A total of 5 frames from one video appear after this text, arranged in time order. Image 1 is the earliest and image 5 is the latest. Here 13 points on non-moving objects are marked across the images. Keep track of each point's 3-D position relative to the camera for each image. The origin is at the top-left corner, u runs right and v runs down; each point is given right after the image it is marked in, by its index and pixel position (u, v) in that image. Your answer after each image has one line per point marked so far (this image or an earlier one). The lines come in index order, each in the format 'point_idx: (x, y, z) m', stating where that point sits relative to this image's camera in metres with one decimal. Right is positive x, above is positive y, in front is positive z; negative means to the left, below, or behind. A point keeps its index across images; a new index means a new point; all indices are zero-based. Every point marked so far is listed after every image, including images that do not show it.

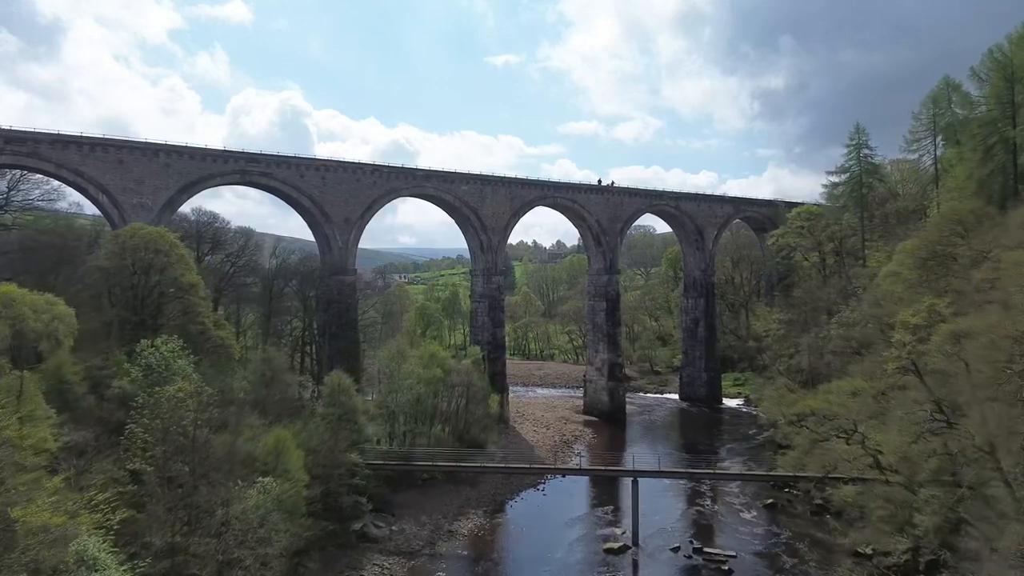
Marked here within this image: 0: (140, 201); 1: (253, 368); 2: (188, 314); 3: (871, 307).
0: (-7.3, +1.7, +18.5) m
1: (-4.2, -1.3, +15.2) m
2: (-4.9, -0.4, +14.5) m
3: (+6.6, -0.3, +17.2) m
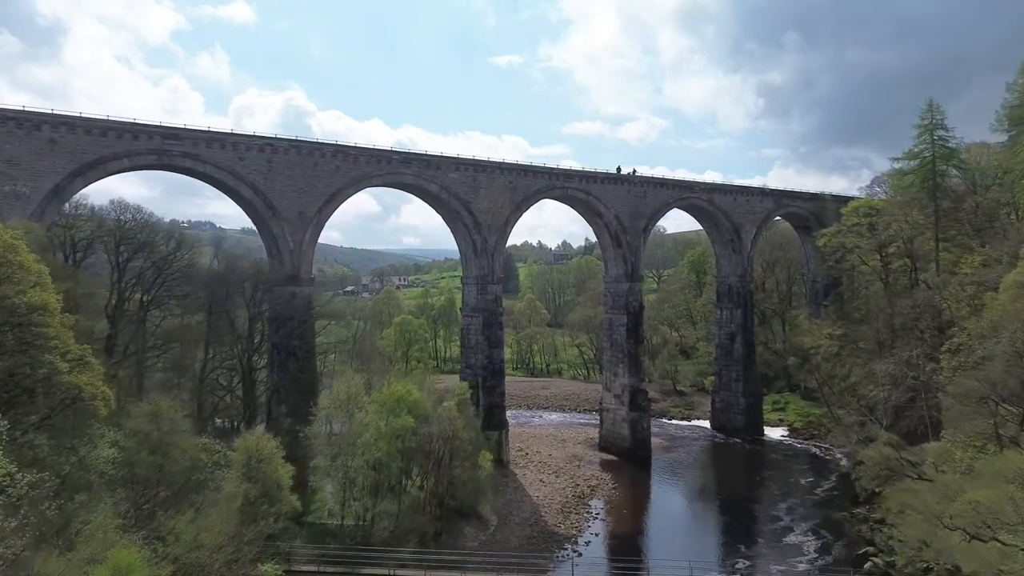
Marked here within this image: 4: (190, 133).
0: (-7.3, +1.5, +13.8) m
1: (-4.2, -1.5, +10.5) m
2: (-5.0, -0.6, +9.8) m
3: (+6.5, -0.5, +12.5) m
4: (-5.3, +2.5, +15.5) m
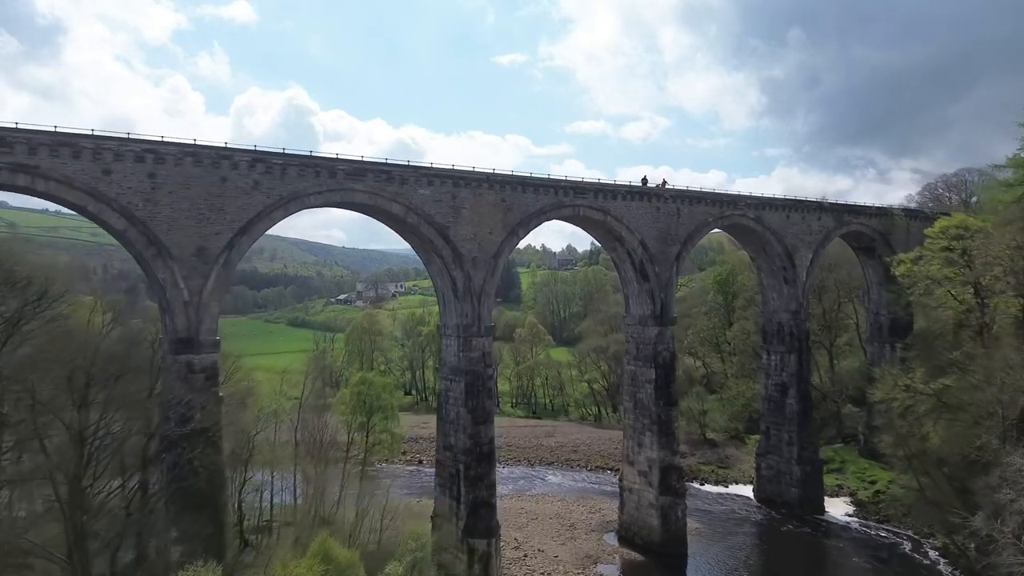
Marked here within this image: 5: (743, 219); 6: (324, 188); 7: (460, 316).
0: (-7.5, +0.6, +8.8) m
1: (-4.3, -2.4, +5.4) m
2: (-5.1, -1.5, +4.7) m
3: (+6.4, -1.4, +7.4) m
4: (-5.4, +1.7, +10.5) m
5: (+4.6, +1.4, +18.9) m
6: (-2.6, +1.4, +13.0) m
7: (-0.8, -0.4, +14.6) m
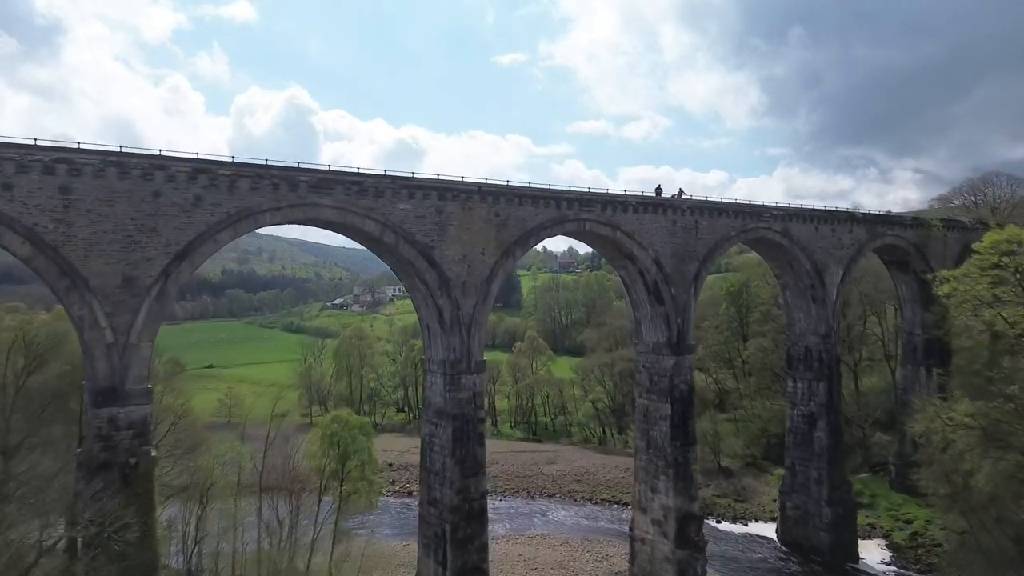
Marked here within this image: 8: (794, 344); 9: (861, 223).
0: (-7.5, +0.2, +6.7) m
1: (-4.4, -2.8, +3.4) m
2: (-5.2, -1.9, +2.7) m
3: (+6.3, -1.8, +5.3) m
4: (-5.5, +1.3, +8.4) m
5: (+4.6, +1.0, +16.8) m
6: (-2.7, +1.0, +10.9) m
7: (-0.9, -0.8, +12.5) m
8: (+5.6, -1.1, +18.6) m
9: (+6.9, +1.3, +18.7) m
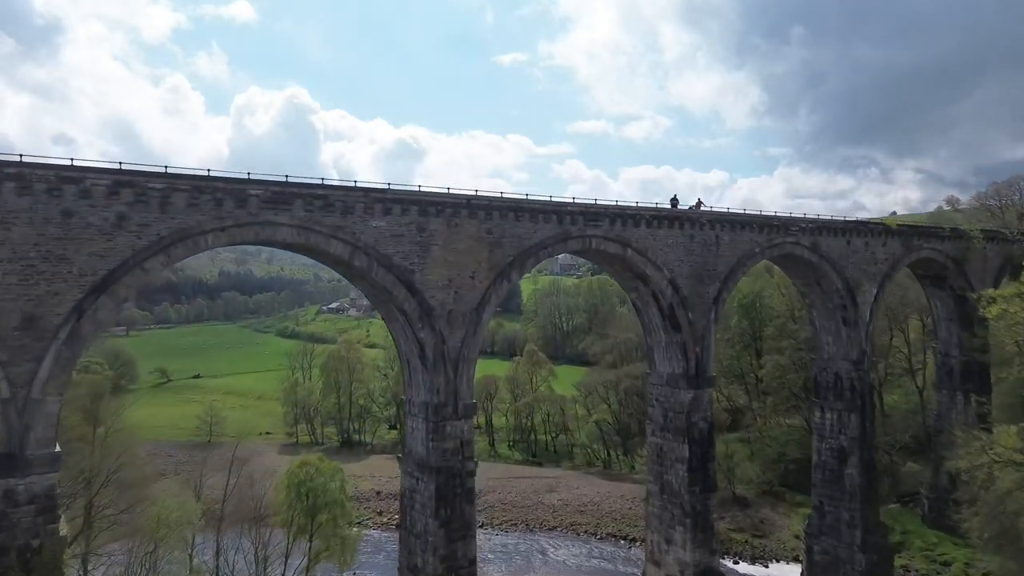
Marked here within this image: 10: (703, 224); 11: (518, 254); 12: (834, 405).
0: (-7.6, -0.1, +4.9) m
1: (-4.5, -3.1, +1.5) m
2: (-5.2, -2.2, +0.8) m
3: (+6.3, -2.1, +3.5) m
4: (-5.6, +0.9, +6.6) m
5: (+4.5, +0.6, +14.9) m
6: (-2.7, +0.6, +9.0) m
7: (-0.9, -1.2, +10.7) m
8: (+5.5, -1.4, +16.7) m
9: (+6.9, +0.9, +16.9) m
10: (+2.8, +0.9, +13.6) m
11: (+0.1, +0.4, +11.5) m
12: (+5.6, -2.0, +16.4) m
